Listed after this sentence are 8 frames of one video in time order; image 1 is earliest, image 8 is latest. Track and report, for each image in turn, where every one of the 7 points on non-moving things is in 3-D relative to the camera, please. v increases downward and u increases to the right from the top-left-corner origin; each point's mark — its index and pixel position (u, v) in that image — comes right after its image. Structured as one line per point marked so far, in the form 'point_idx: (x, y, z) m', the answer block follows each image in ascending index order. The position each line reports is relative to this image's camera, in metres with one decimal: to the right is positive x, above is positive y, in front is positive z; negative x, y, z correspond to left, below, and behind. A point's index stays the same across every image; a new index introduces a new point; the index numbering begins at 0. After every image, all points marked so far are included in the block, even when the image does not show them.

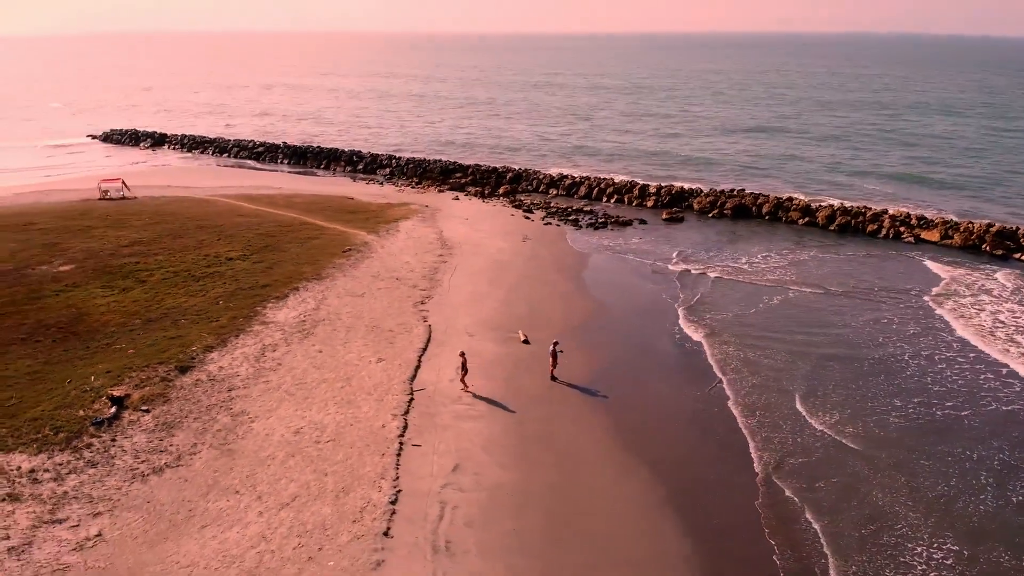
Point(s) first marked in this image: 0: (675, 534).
0: (+2.1, -3.2, +11.0) m
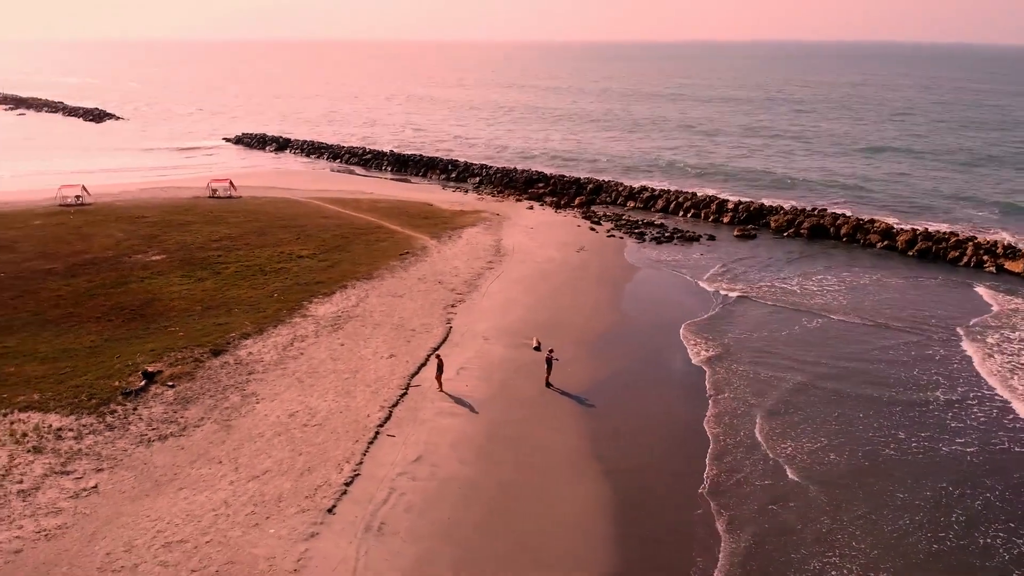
0: (+1.2, -3.4, +11.5) m
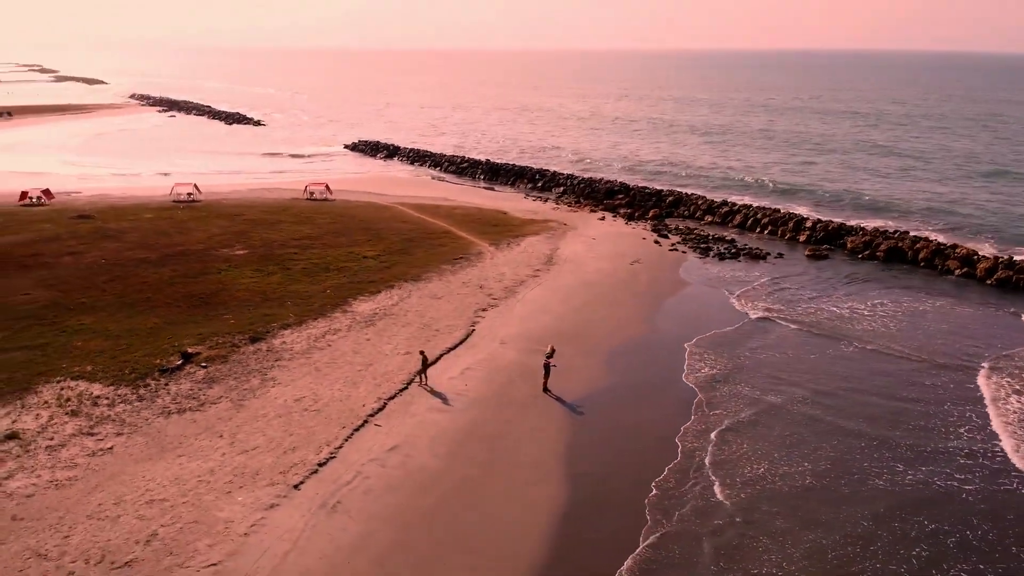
0: (+0.3, -3.5, +12.2) m
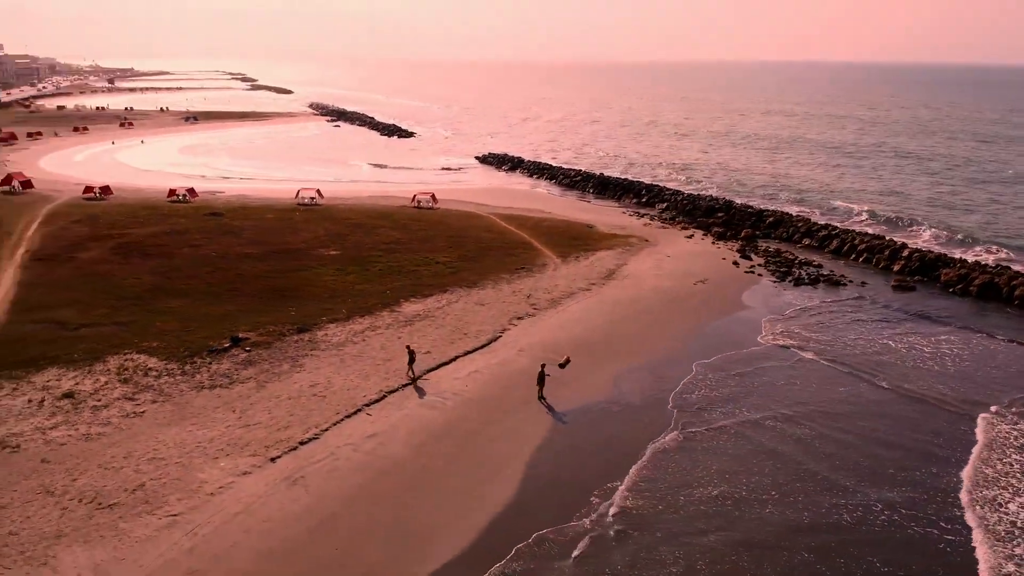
0: (-0.7, -3.7, +13.2) m
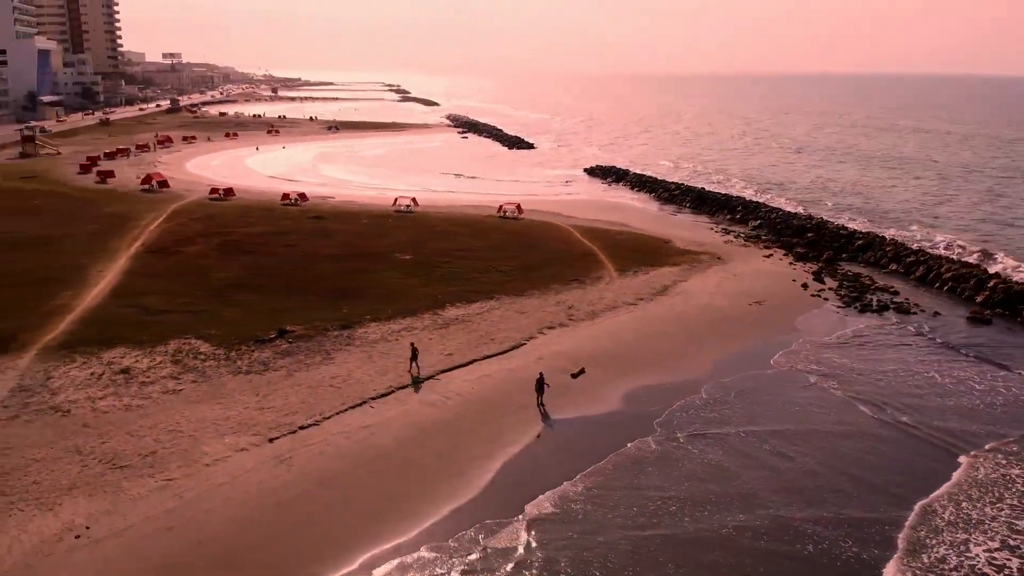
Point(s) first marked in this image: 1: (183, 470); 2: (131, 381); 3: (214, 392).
0: (-1.5, -3.7, +14.2) m
1: (-5.7, -3.1, +14.9) m
2: (-8.1, -2.0, +18.4) m
3: (-6.2, -2.2, +18.2) m
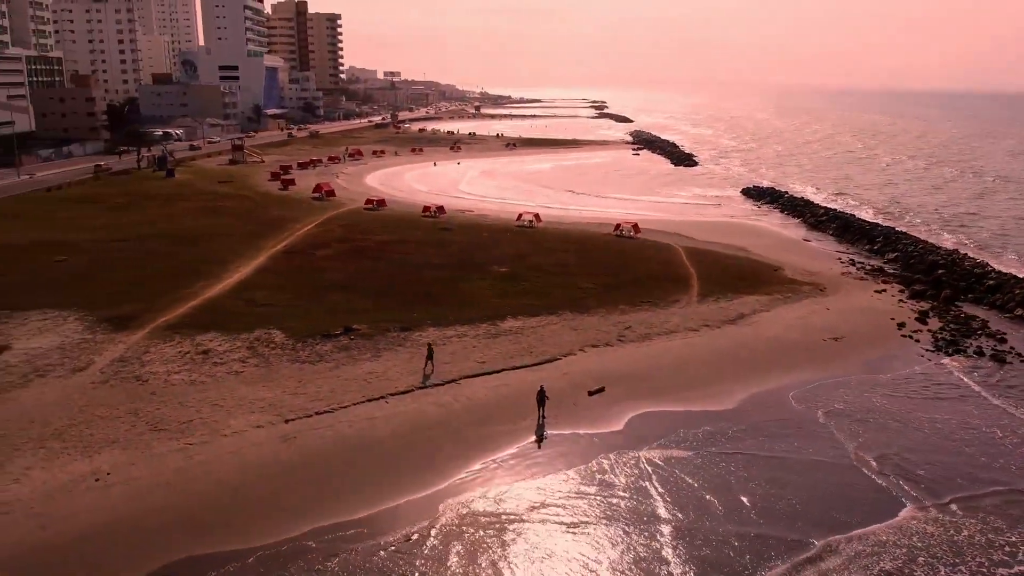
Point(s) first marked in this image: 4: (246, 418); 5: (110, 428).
0: (-2.5, -3.9, +15.8) m
1: (-6.2, -3.0, +17.6) m
2: (-7.7, -1.8, +21.7) m
3: (-5.9, -2.1, +20.9) m
4: (-5.6, -2.8, +18.4) m
5: (-8.3, -2.9, +17.8) m
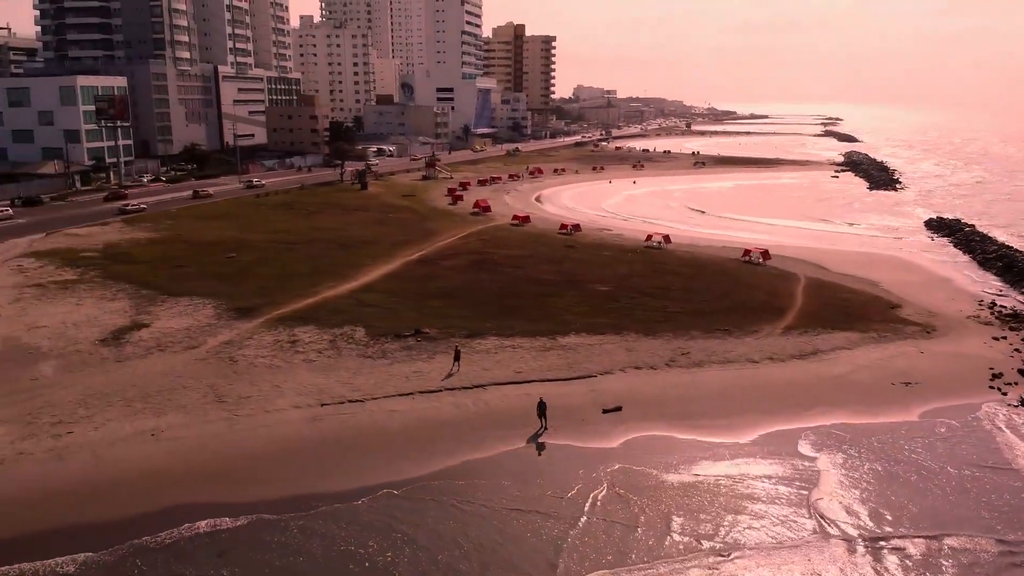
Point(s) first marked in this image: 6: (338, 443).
0: (-3.3, -4.1, +18.2) m
1: (-6.3, -3.0, +21.0) m
2: (-6.4, -1.8, +25.3) m
3: (-5.0, -2.2, +24.1) m
4: (-5.5, -2.8, +21.6) m
5: (-8.2, -2.7, +21.8) m
6: (-4.0, -3.6, +19.7) m
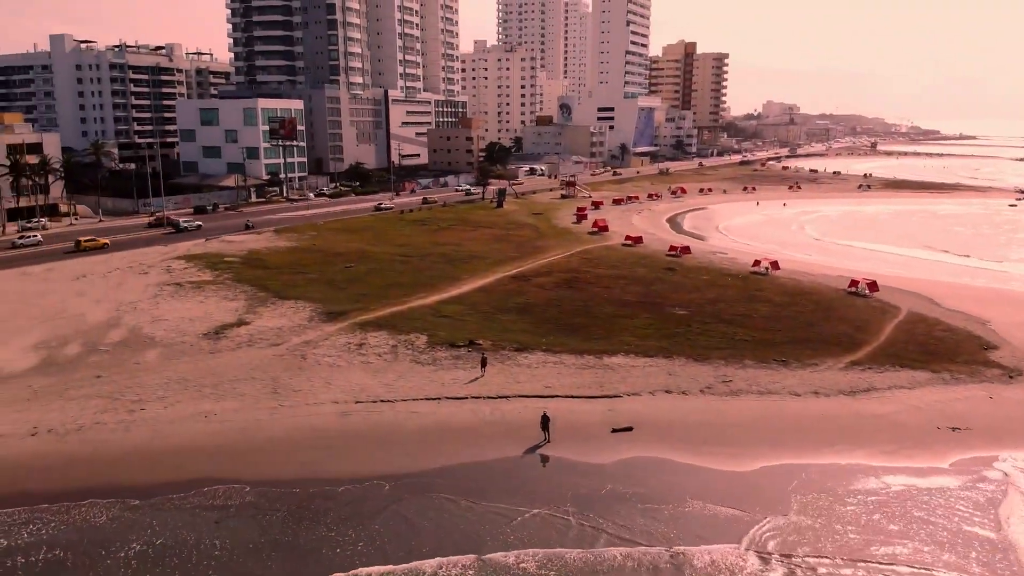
0: (-3.6, -4.3, +20.4) m
1: (-5.9, -3.2, +23.8) m
2: (-5.0, -2.1, +28.0) m
3: (-3.9, -2.5, +26.5) m
4: (-4.9, -3.1, +24.2) m
5: (-7.5, -2.9, +25.0) m
6: (-3.9, -3.8, +22.0) m
